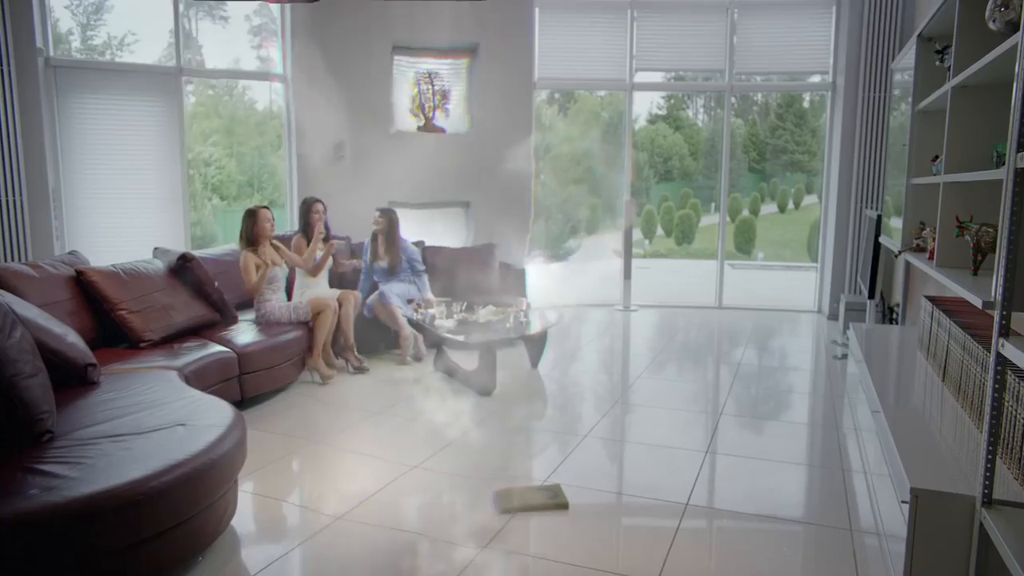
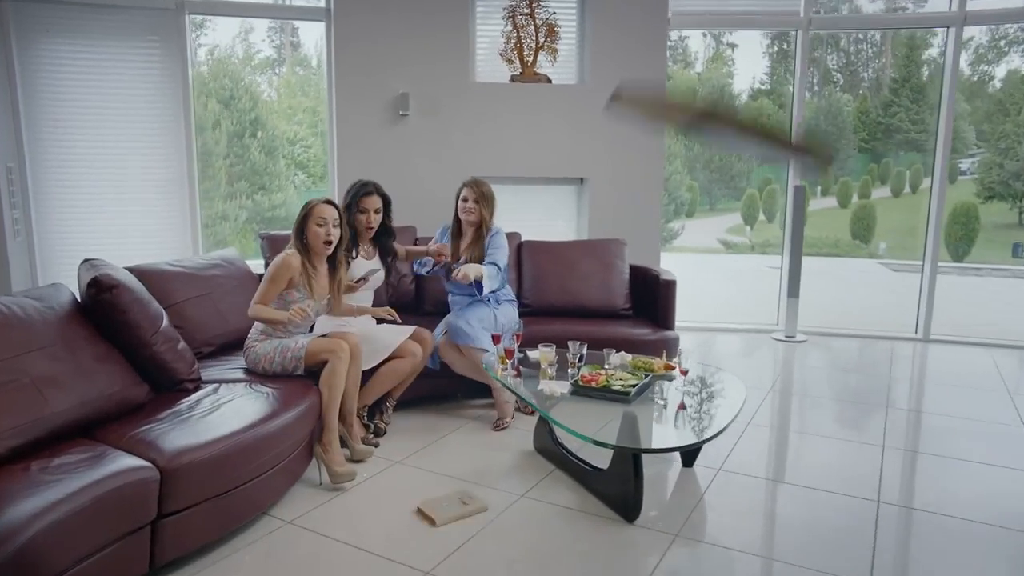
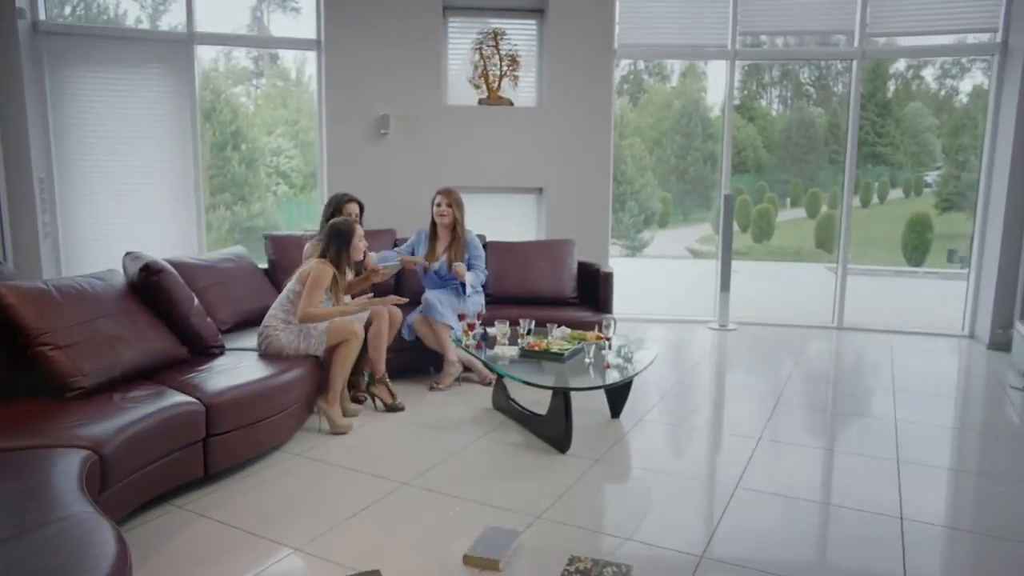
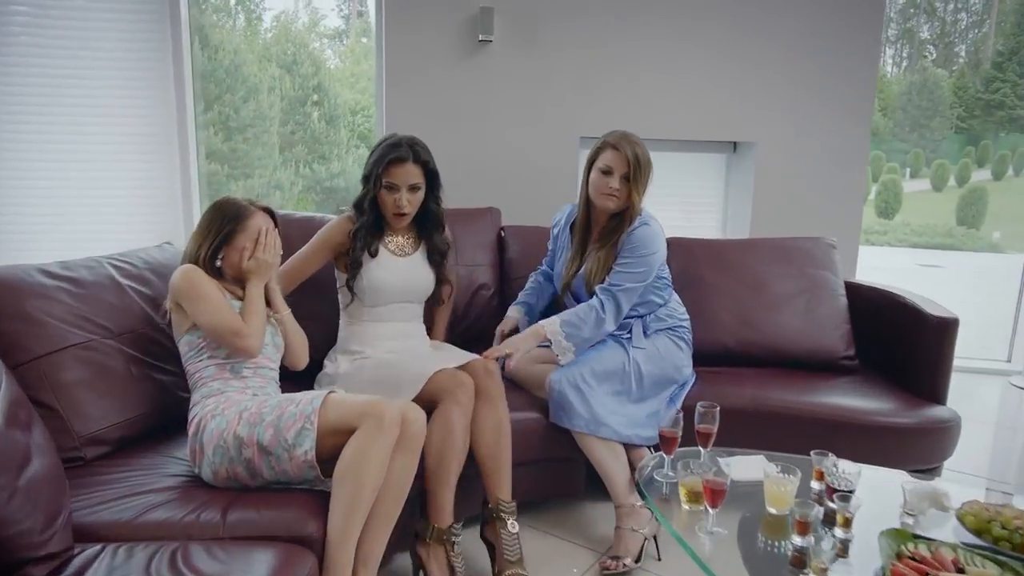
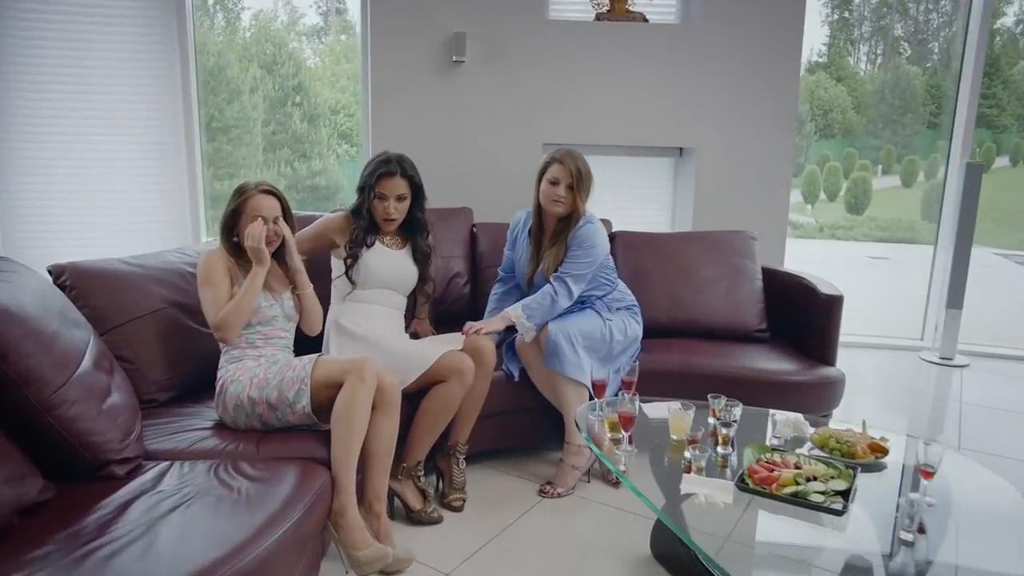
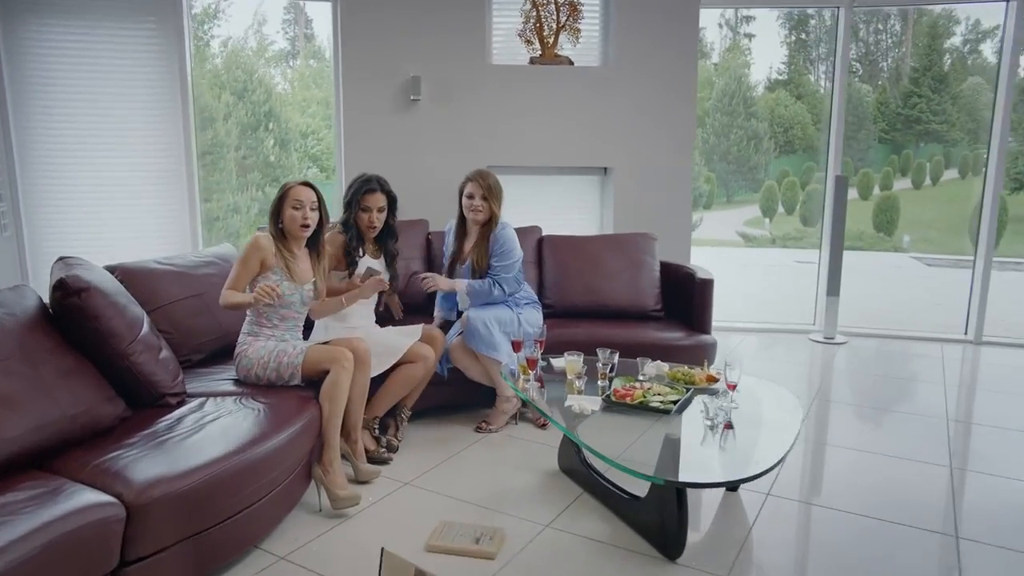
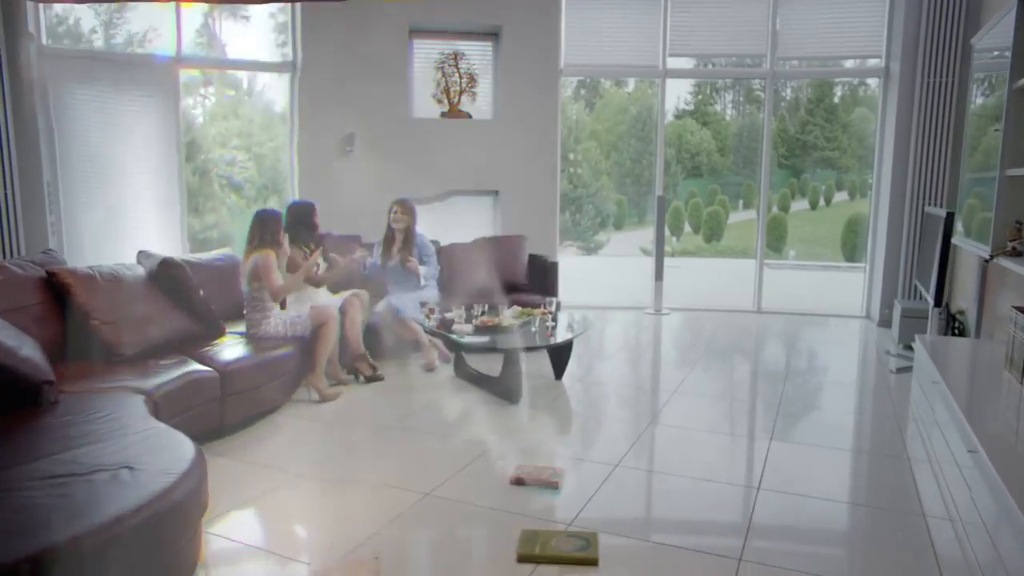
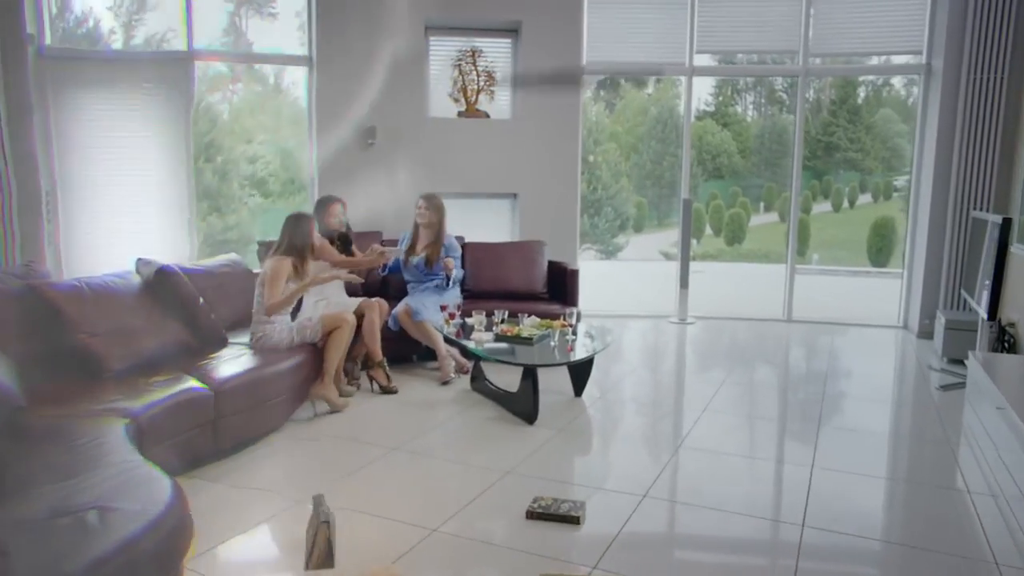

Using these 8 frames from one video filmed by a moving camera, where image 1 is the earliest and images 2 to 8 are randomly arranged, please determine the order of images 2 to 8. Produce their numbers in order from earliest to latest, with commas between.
7, 8, 3, 2, 6, 5, 4
